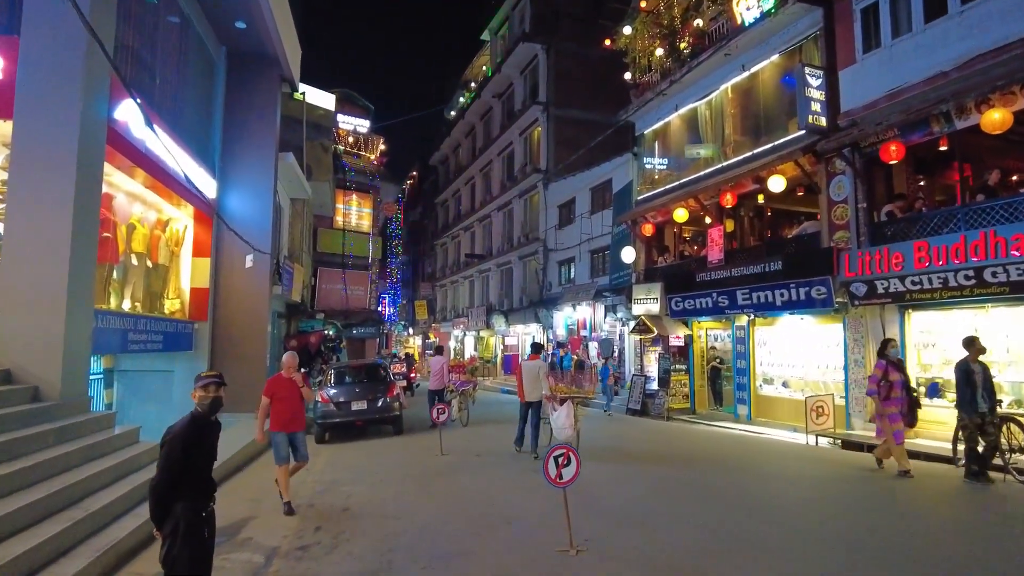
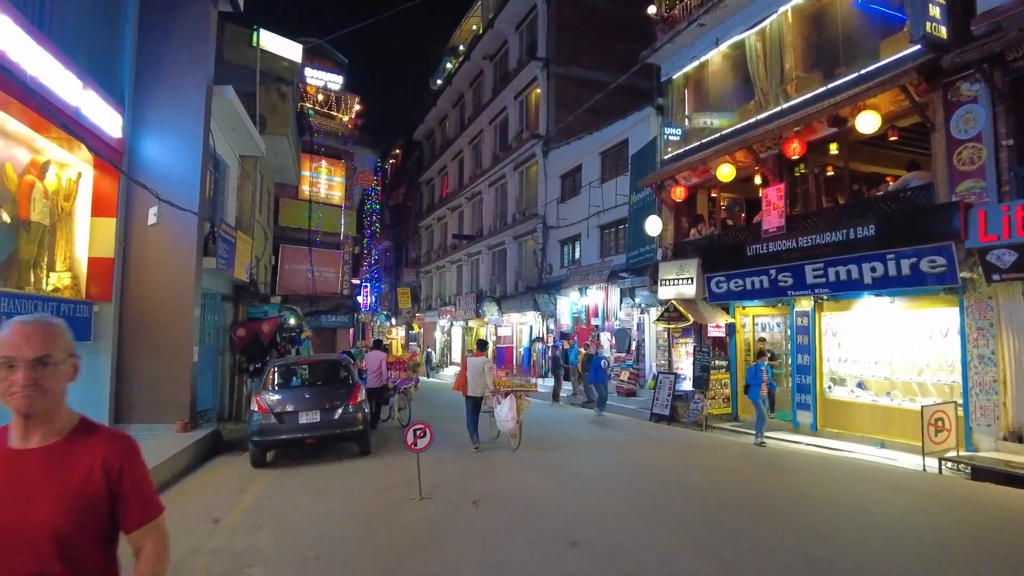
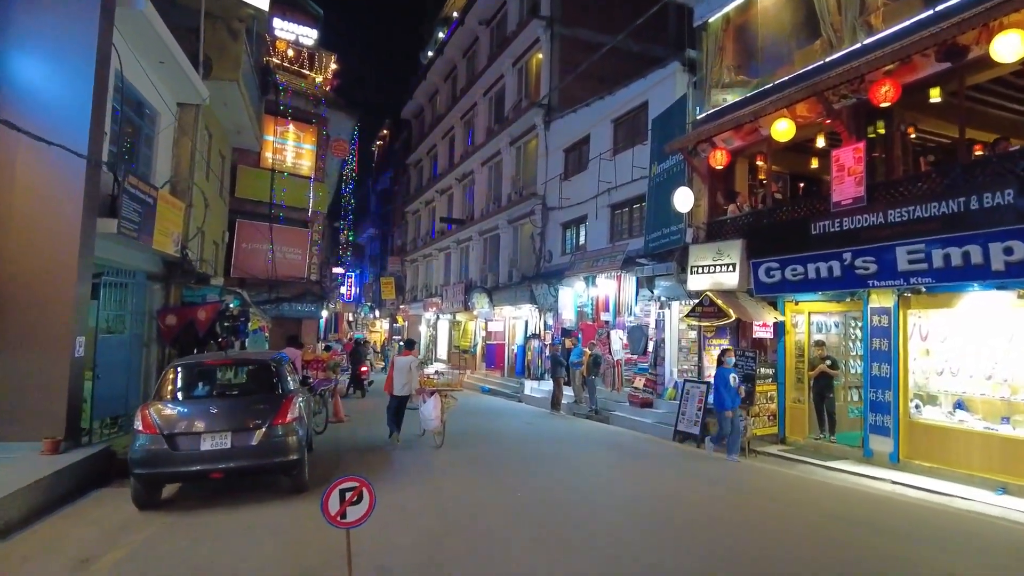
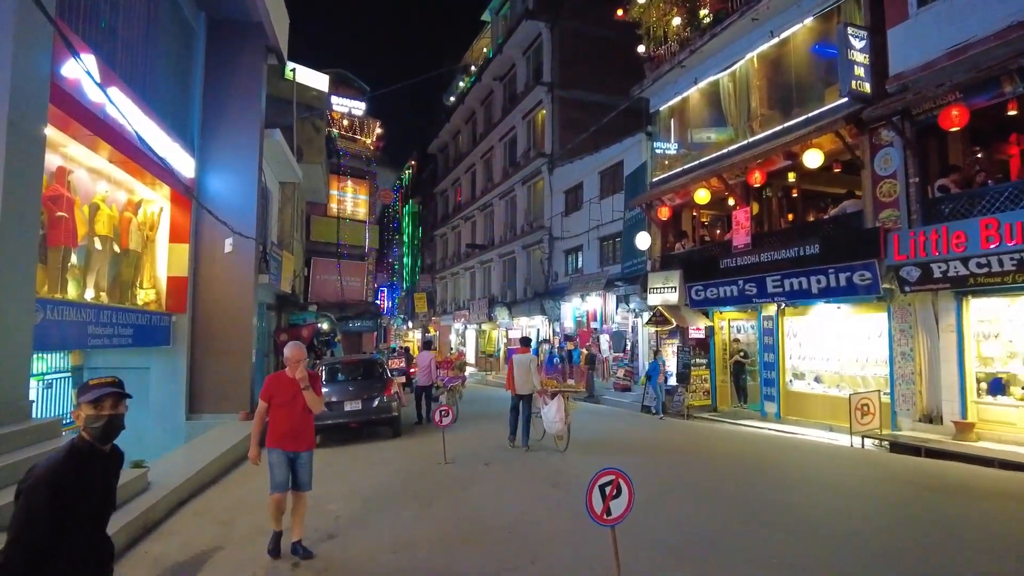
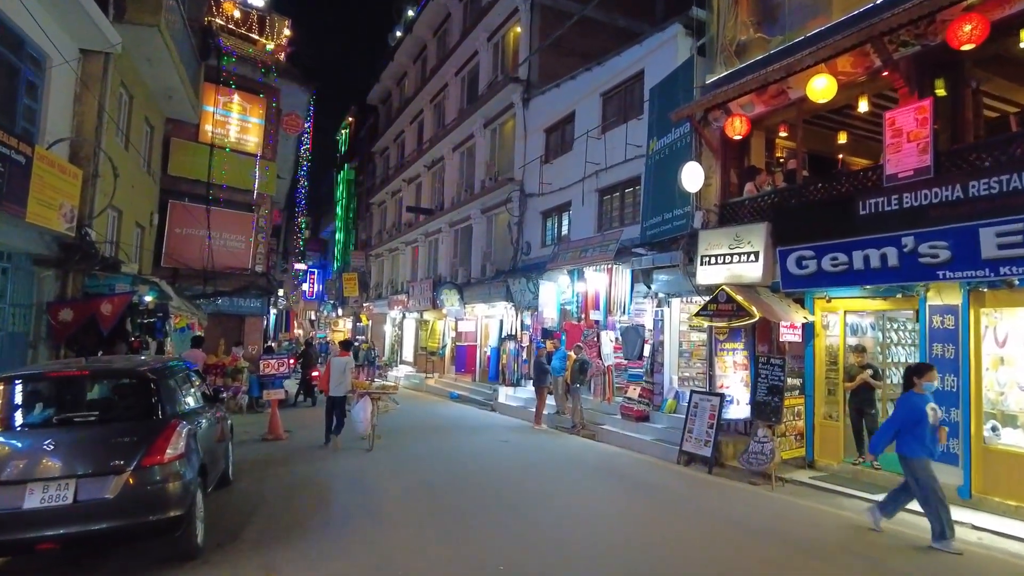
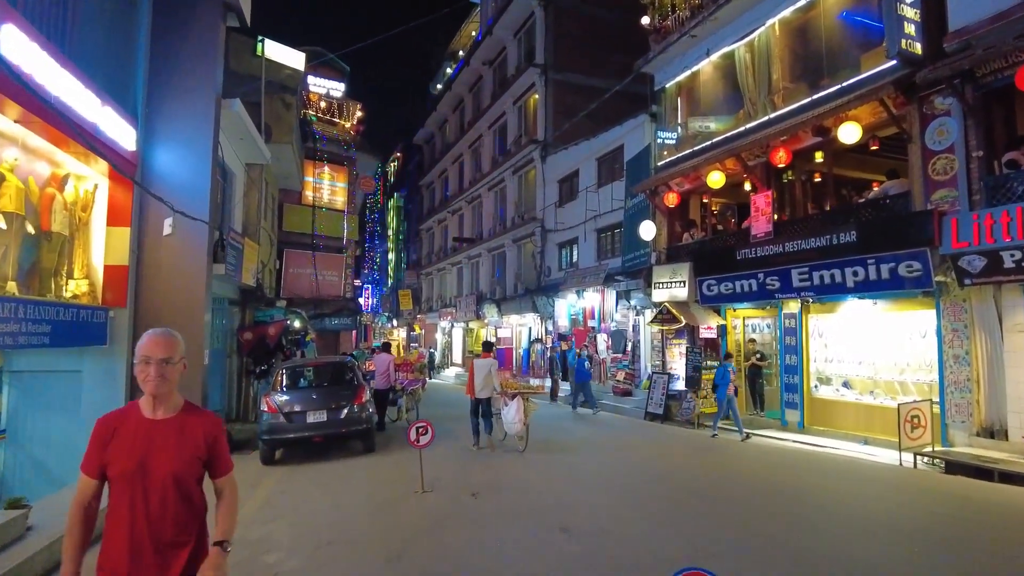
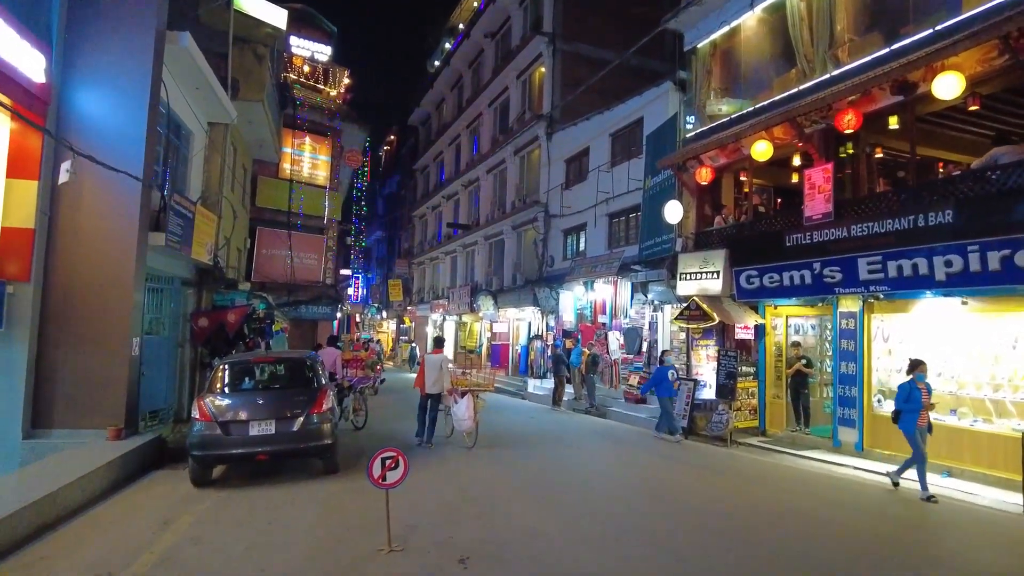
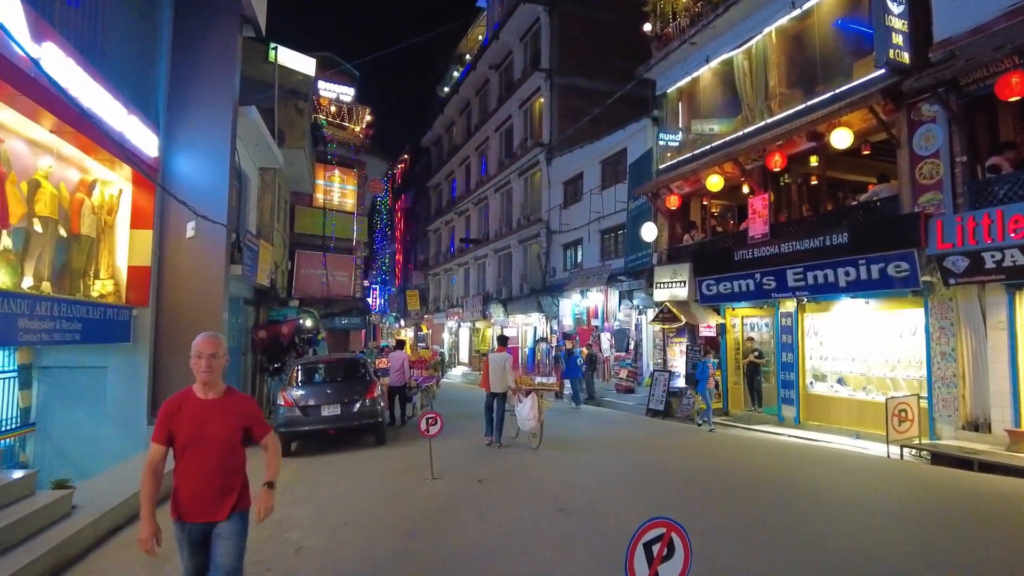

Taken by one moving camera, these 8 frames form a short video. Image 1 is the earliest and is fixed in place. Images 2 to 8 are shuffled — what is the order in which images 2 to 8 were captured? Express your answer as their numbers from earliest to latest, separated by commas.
4, 8, 6, 2, 7, 3, 5
